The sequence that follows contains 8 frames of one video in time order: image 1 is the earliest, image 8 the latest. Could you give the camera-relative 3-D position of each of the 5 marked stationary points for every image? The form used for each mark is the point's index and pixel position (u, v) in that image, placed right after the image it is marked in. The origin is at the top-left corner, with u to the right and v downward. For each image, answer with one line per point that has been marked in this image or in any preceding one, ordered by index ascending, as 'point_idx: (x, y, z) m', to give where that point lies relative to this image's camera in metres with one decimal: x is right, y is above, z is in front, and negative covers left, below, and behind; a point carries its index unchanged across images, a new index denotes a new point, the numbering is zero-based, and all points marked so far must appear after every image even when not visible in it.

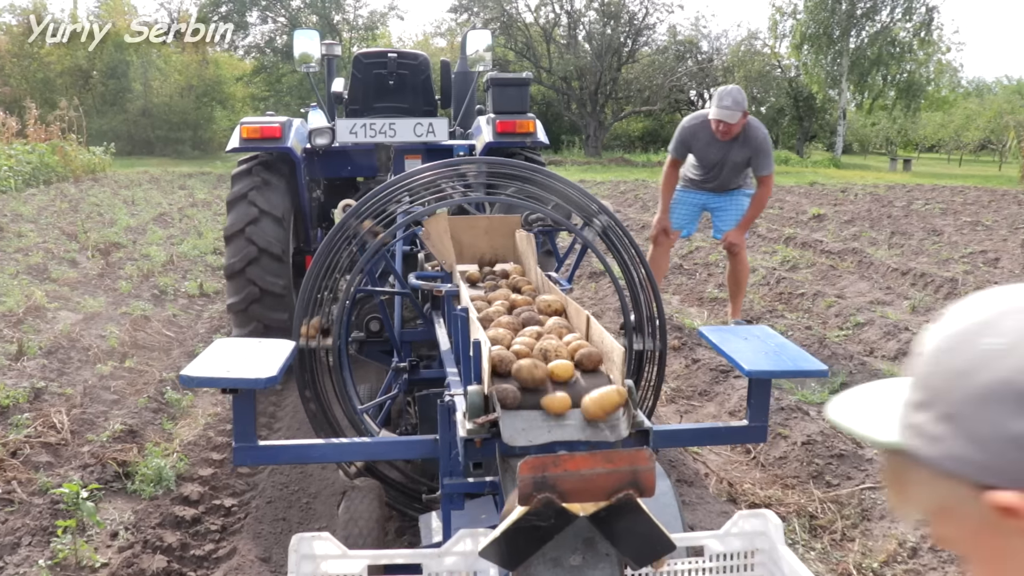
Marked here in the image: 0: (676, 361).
0: (+0.8, -0.4, +4.7) m
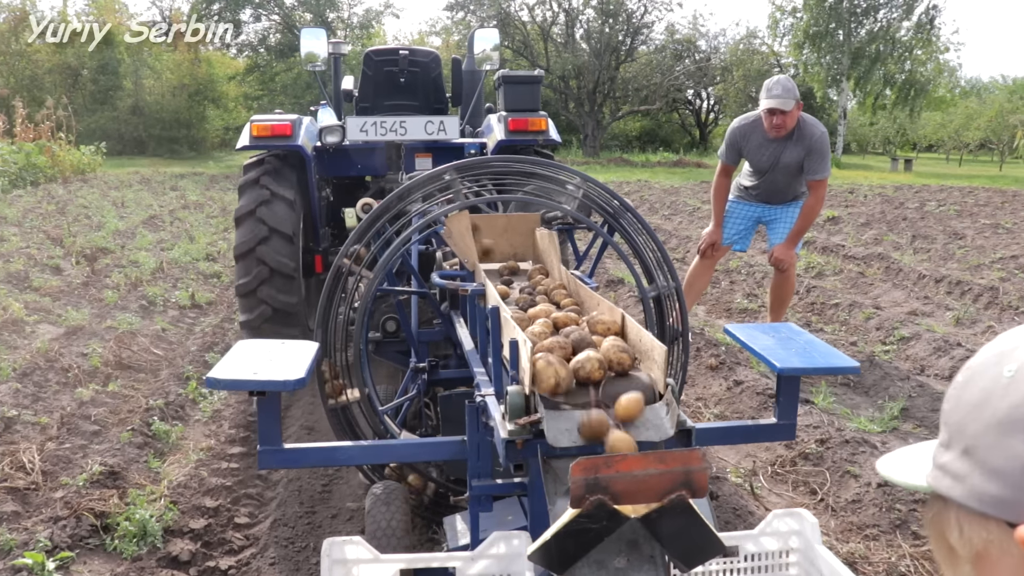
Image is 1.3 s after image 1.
0: (+0.9, -0.4, +4.2) m
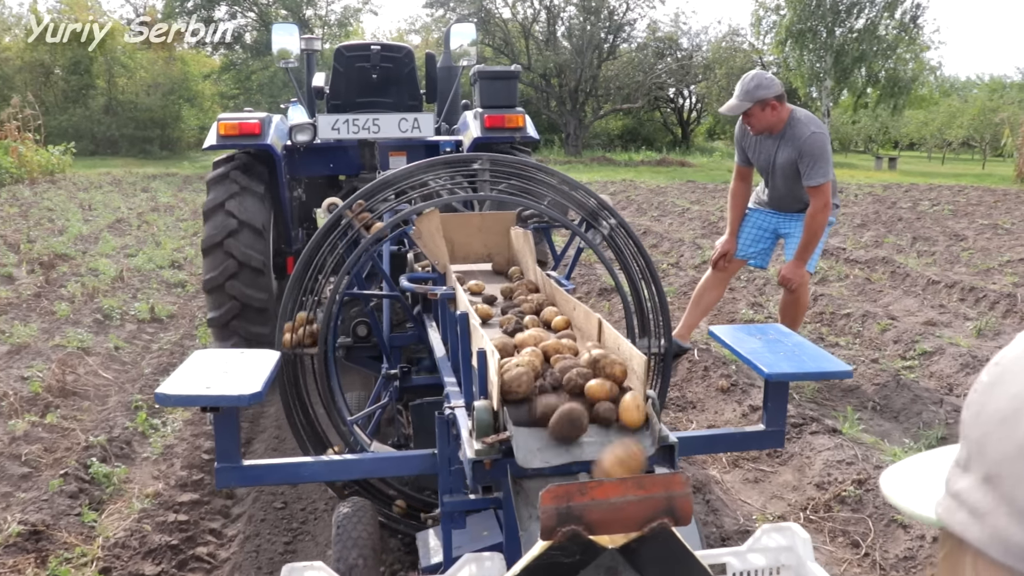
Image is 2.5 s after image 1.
0: (+0.9, -0.5, +3.8) m
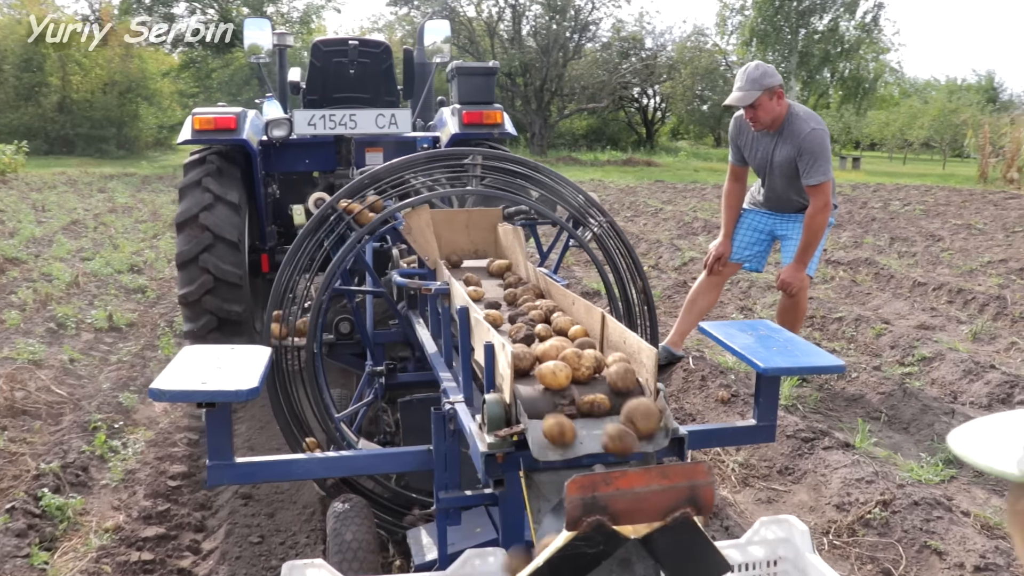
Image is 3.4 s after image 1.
0: (+0.8, -0.5, +3.6) m
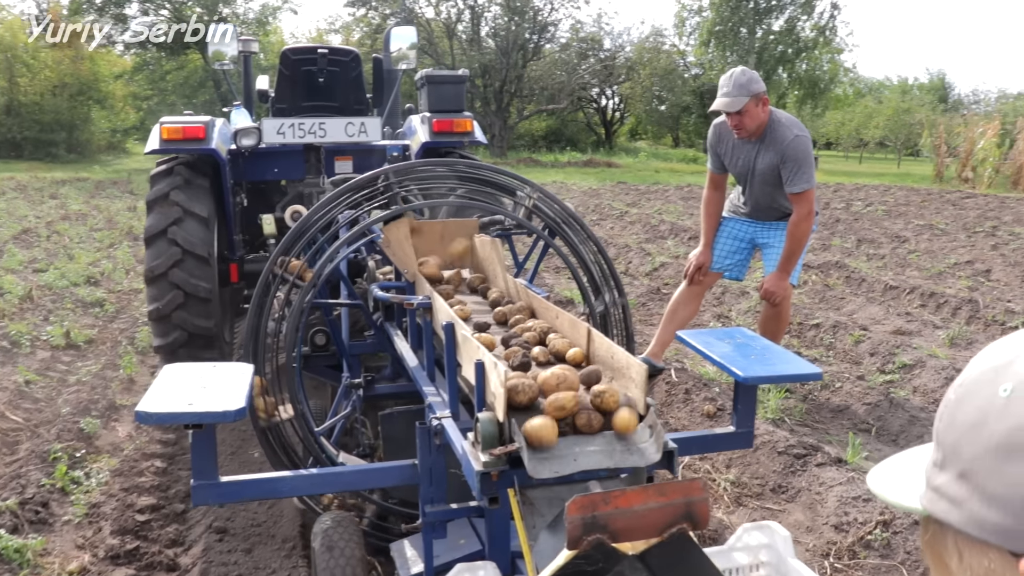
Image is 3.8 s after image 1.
0: (+0.8, -0.6, +3.5) m
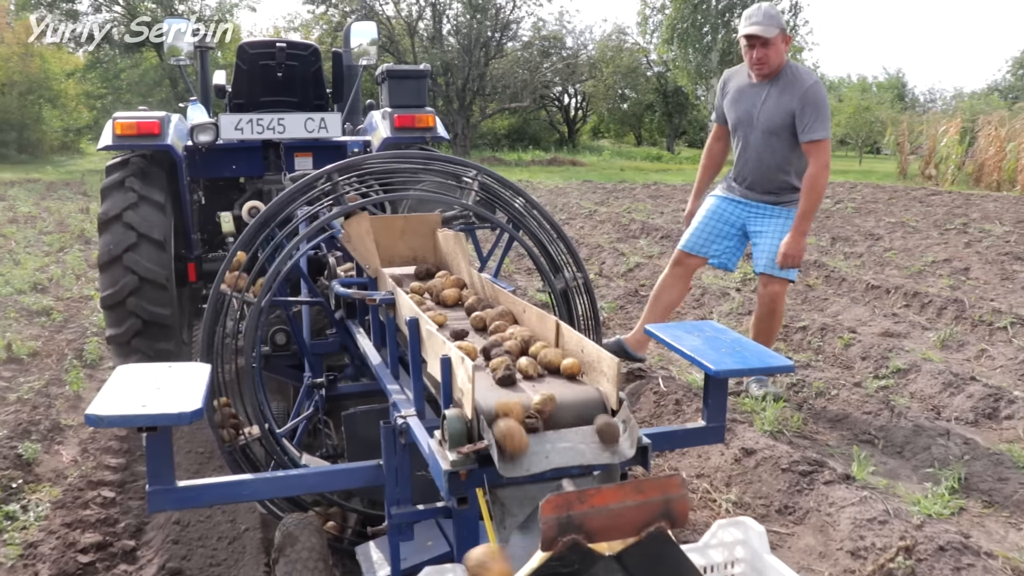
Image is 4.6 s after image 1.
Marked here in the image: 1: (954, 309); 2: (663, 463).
0: (+0.7, -0.6, +3.3) m
1: (+2.6, -0.1, +5.7) m
2: (+0.5, -0.6, +3.3) m
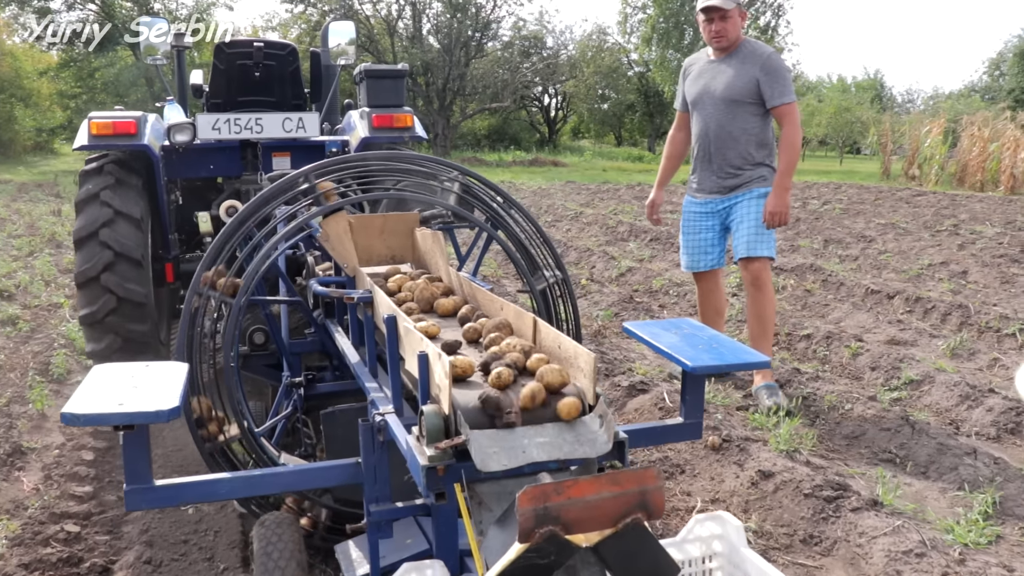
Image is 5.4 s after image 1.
0: (+0.7, -0.6, +3.1) m
1: (+2.6, -0.2, +5.5) m
2: (+0.5, -0.6, +3.1) m
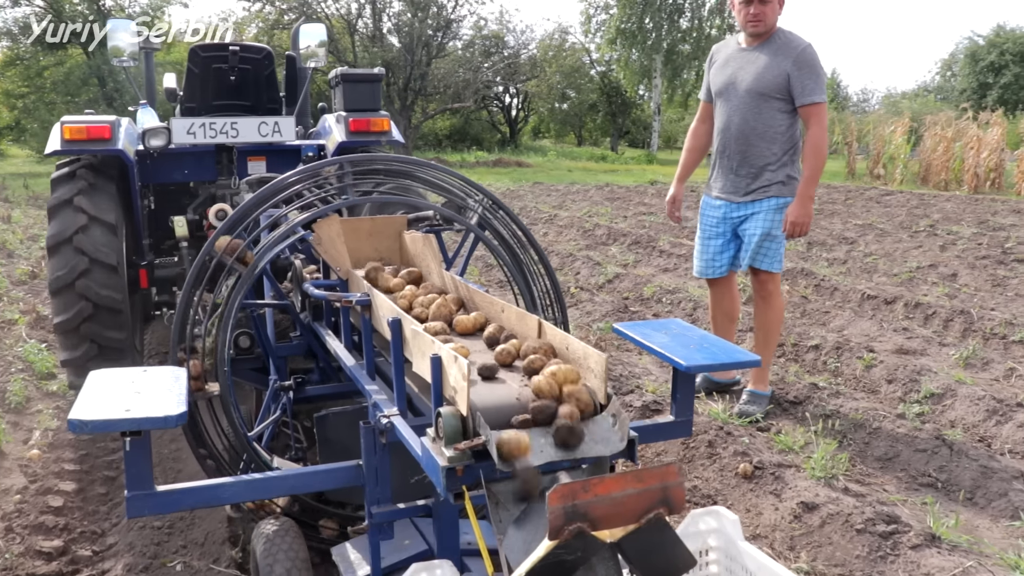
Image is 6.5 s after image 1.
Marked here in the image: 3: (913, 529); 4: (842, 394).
0: (+0.8, -0.7, +2.8) m
1: (+2.5, -0.2, +5.3) m
2: (+0.6, -0.7, +2.9) m
3: (+1.1, -0.7, +2.6) m
4: (+1.4, -0.4, +4.0) m
